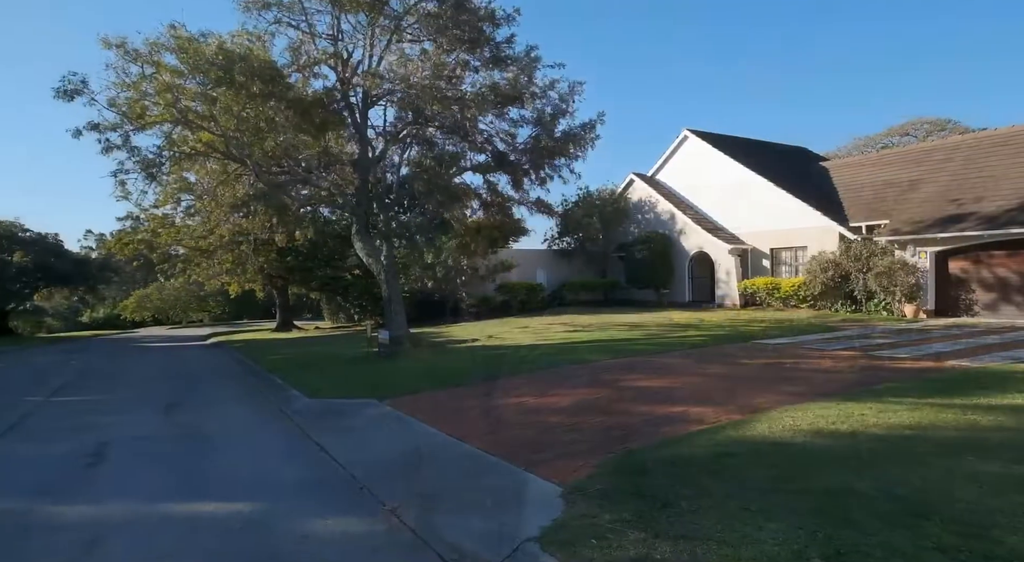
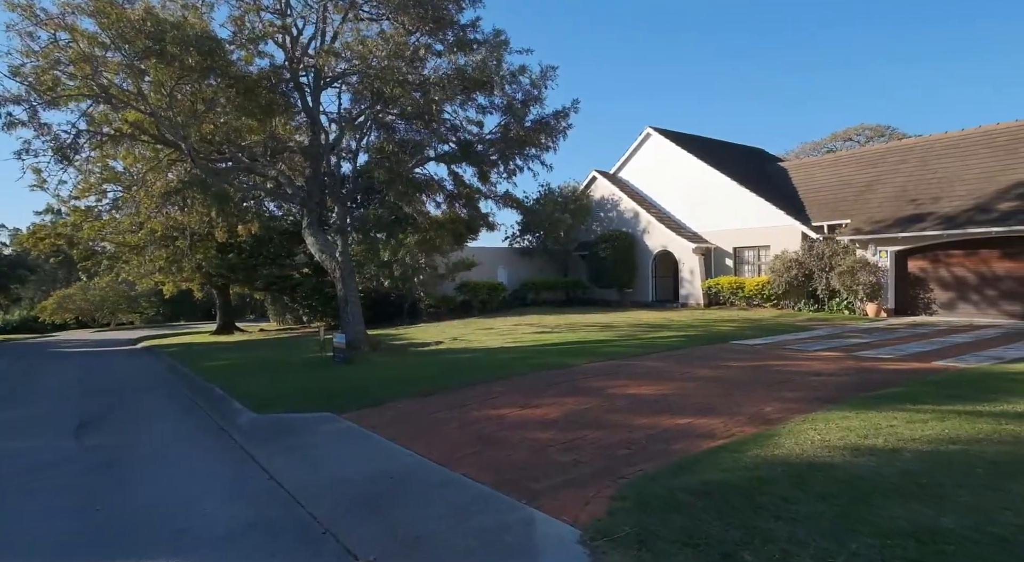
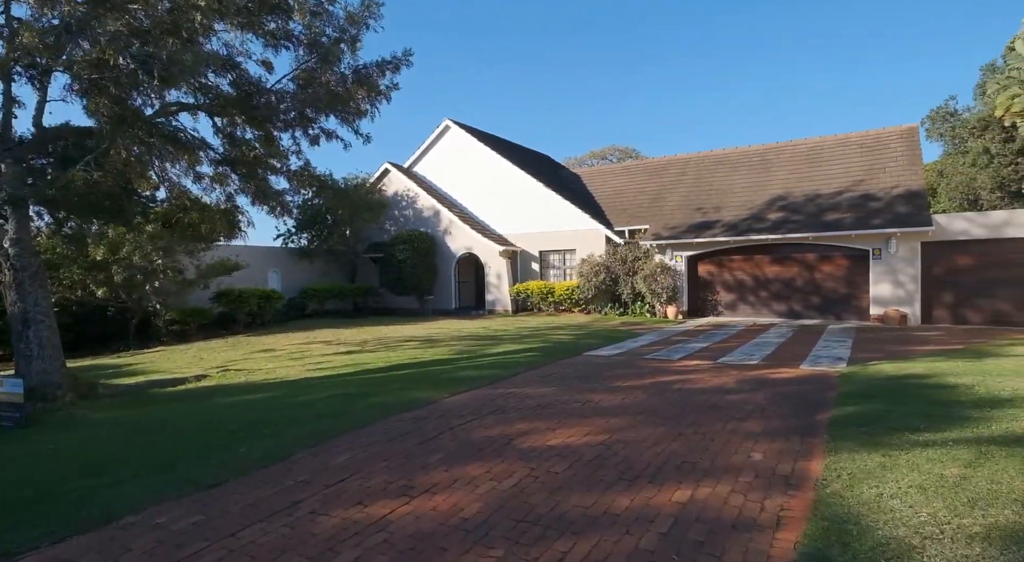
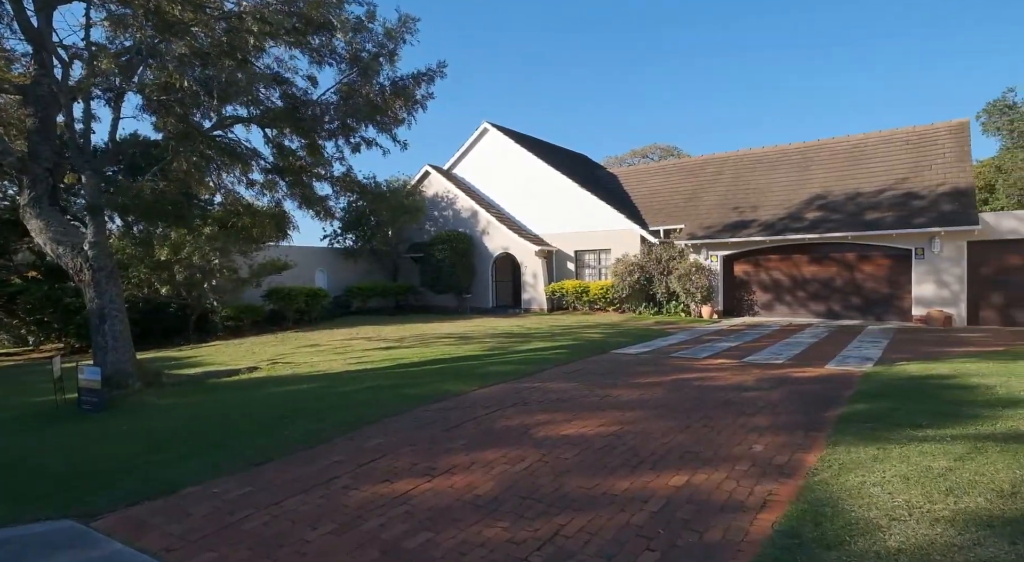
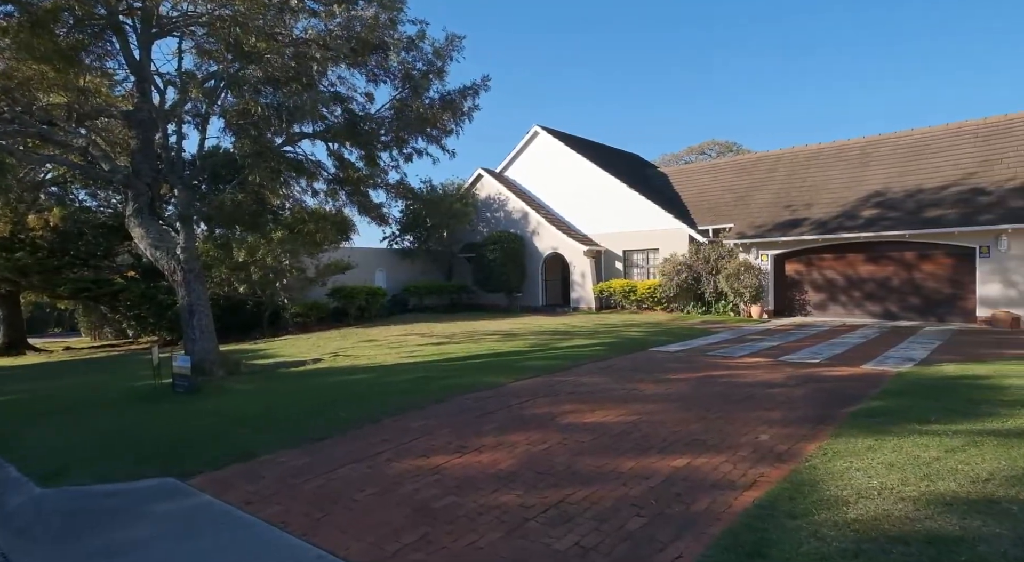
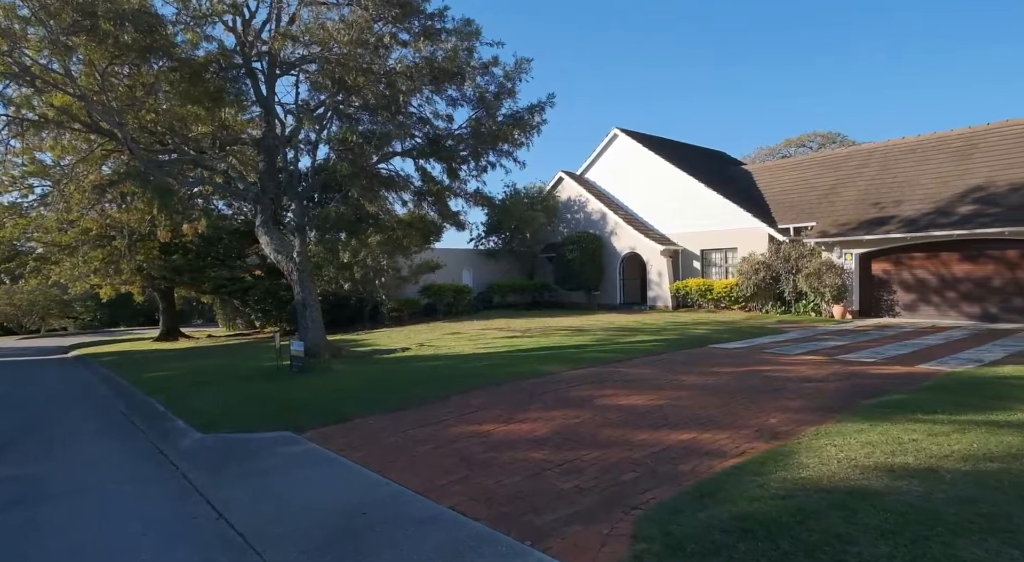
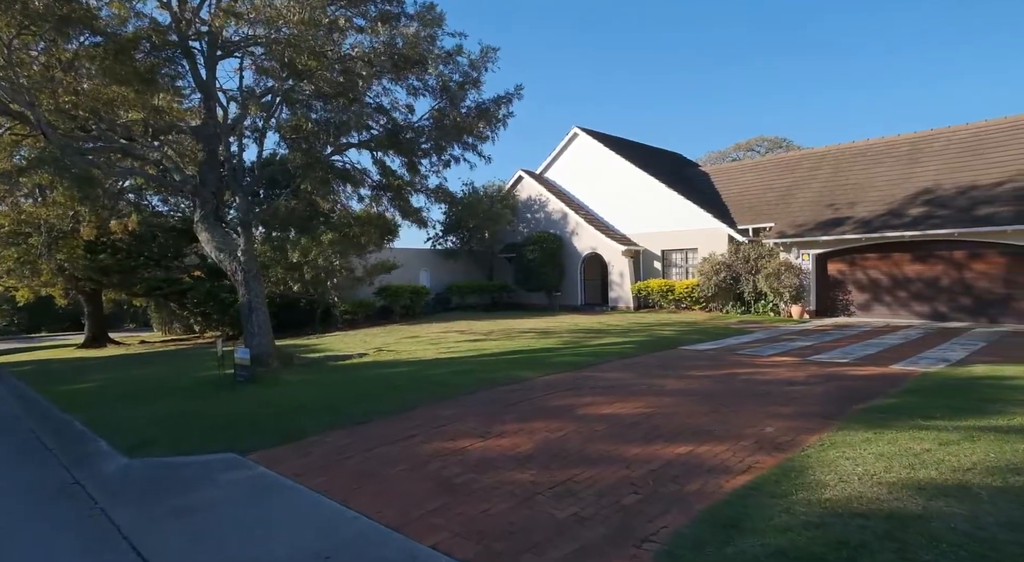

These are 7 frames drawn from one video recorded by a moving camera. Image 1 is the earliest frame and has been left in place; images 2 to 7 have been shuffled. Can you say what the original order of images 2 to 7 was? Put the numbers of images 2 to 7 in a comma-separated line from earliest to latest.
2, 6, 7, 5, 4, 3
